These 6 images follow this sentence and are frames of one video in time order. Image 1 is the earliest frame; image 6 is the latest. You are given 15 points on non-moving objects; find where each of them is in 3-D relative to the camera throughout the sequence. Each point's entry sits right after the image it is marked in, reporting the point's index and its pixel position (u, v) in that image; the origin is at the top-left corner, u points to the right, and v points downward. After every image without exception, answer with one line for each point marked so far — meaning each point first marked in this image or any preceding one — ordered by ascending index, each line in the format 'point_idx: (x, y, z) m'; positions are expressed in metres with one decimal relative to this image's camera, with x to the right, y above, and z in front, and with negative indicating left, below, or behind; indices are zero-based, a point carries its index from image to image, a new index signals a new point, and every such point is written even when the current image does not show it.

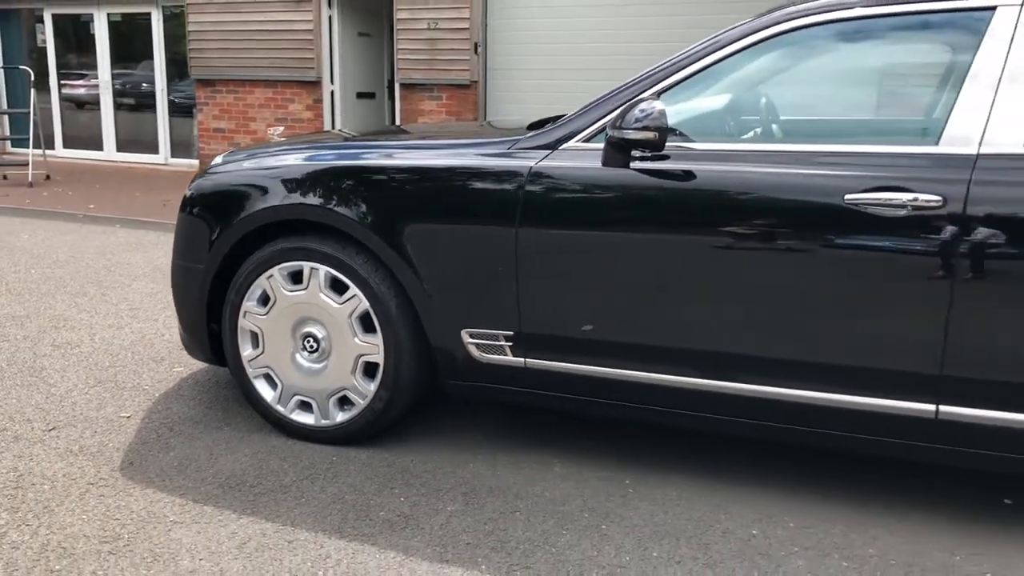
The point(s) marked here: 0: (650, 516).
0: (+0.4, -0.7, +3.0) m
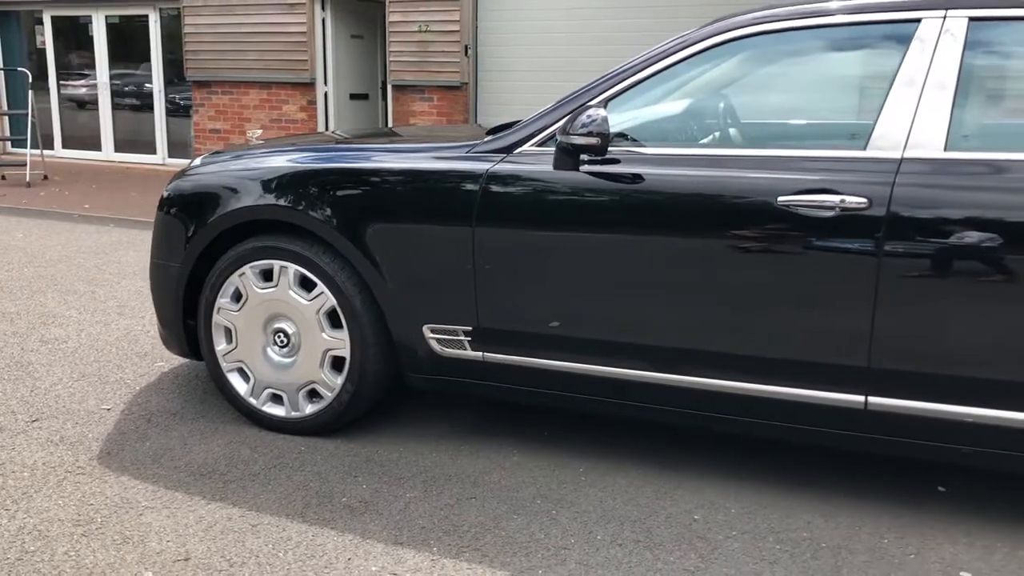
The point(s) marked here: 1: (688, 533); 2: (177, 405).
0: (+0.3, -0.7, +3.1) m
1: (+0.5, -0.8, +2.9) m
2: (-1.4, -0.5, +4.0) m
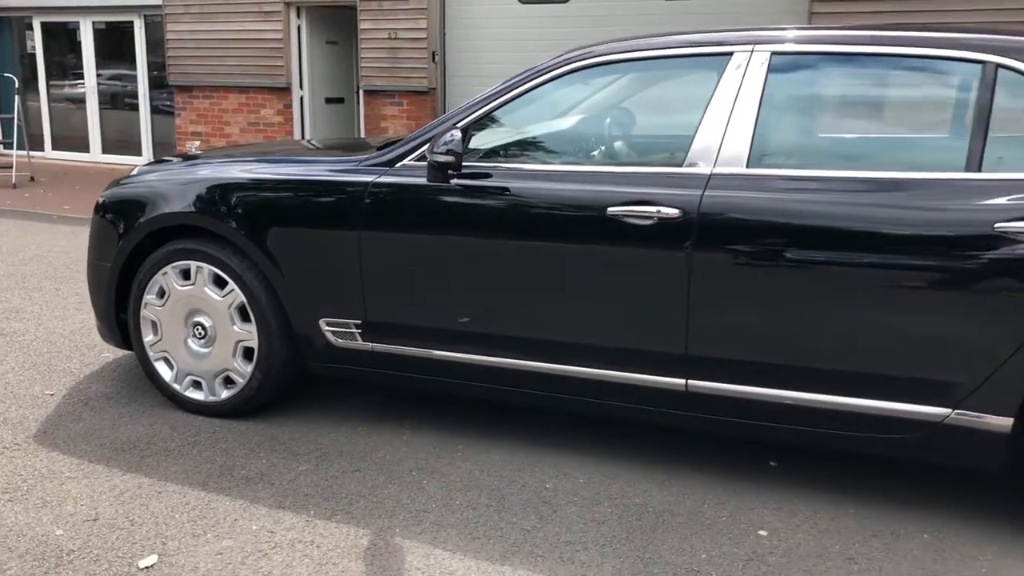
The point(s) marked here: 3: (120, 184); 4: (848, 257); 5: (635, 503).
0: (-0.2, -0.7, +3.6) m
1: (+0.1, -0.7, +3.4) m
2: (-1.9, -0.5, +4.4) m
3: (-1.8, +0.5, +4.3) m
4: (+1.1, +0.1, +3.0) m
5: (+0.4, -0.8, +3.3) m
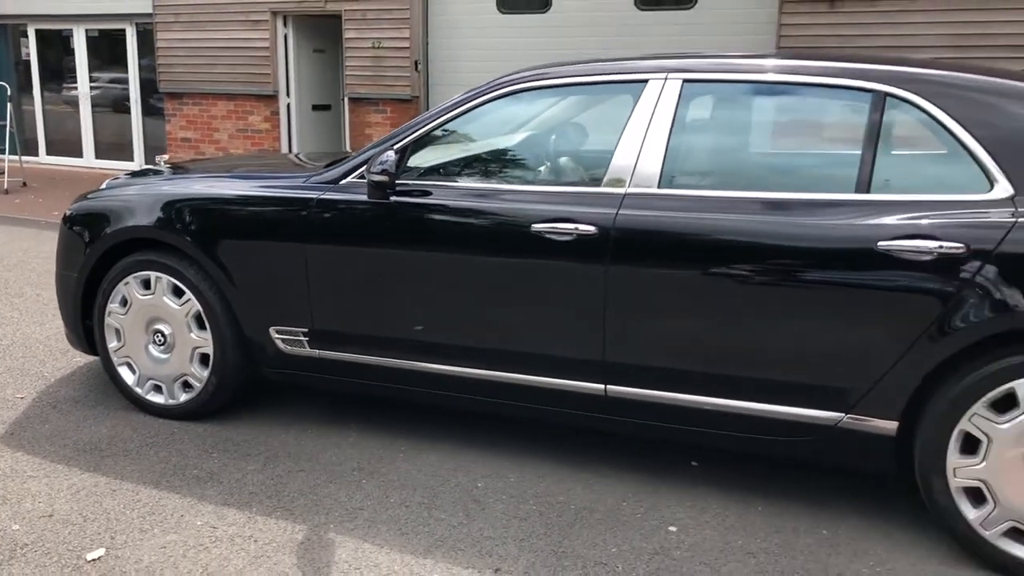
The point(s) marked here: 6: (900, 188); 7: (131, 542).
0: (-0.4, -0.7, +3.8) m
1: (-0.2, -0.8, +3.6) m
2: (-2.1, -0.5, +4.7) m
3: (-2.0, +0.4, +4.5) m
4: (+0.8, +0.1, +3.3) m
5: (+0.2, -0.8, +3.6) m
6: (+1.3, +0.3, +3.2) m
7: (-1.3, -0.9, +3.2) m
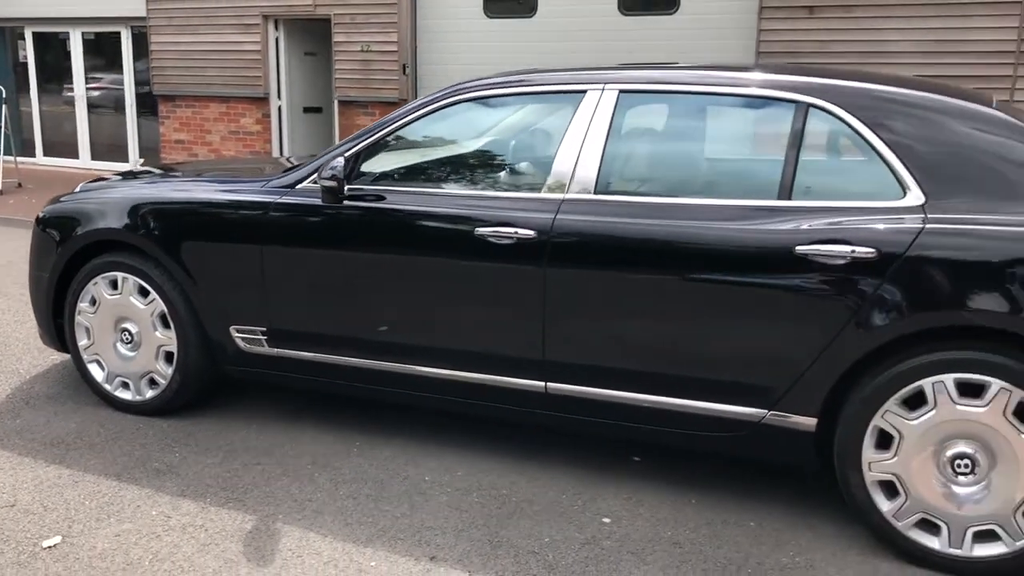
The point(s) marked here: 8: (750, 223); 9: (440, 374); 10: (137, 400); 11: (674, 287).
0: (-0.7, -0.7, +3.9) m
1: (-0.4, -0.8, +3.7) m
2: (-2.3, -0.5, +4.8) m
3: (-2.2, +0.4, +4.7) m
4: (+0.6, 0.0, +3.4) m
5: (0.0, -0.8, +3.7) m
6: (+1.1, +0.3, +3.3) m
7: (-1.5, -0.9, +3.4) m
8: (+0.8, +0.2, +3.3) m
9: (-0.3, -0.4, +3.9) m
10: (-1.8, -0.5, +4.4) m
11: (+0.6, 0.0, +3.4) m
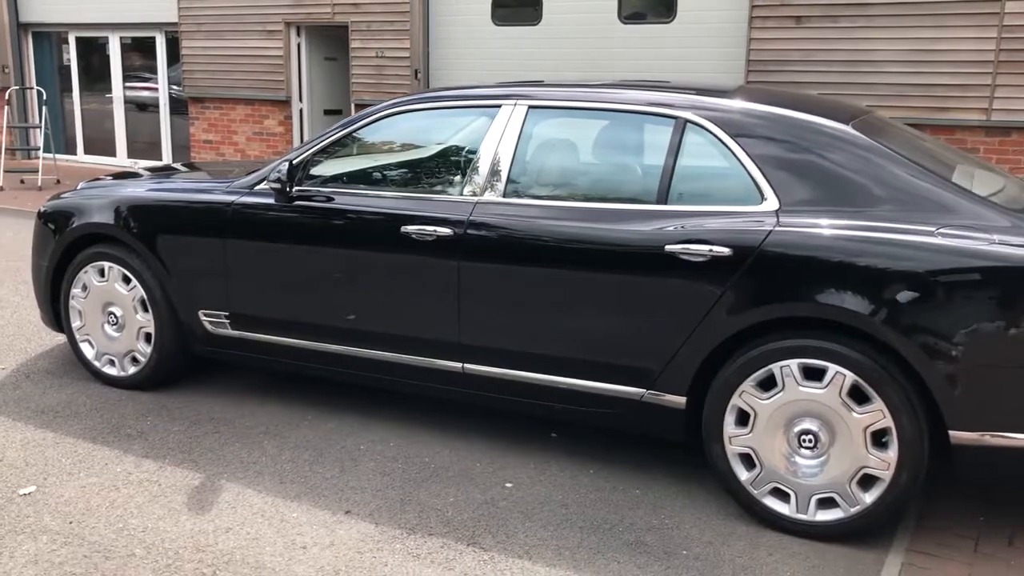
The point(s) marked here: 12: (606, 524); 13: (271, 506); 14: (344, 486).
0: (-1.0, -0.7, +4.4) m
1: (-0.7, -0.8, +4.2) m
2: (-2.6, -0.5, +5.4) m
3: (-2.5, +0.5, +5.2) m
4: (+0.2, +0.1, +3.9) m
5: (-0.4, -0.8, +4.2) m
6: (+0.7, +0.3, +3.7) m
7: (-1.9, -0.8, +3.9) m
8: (+0.5, +0.3, +3.8) m
9: (-0.6, -0.3, +4.4) m
10: (-2.1, -0.5, +5.0) m
11: (+0.2, 0.0, +3.9) m
12: (+0.4, -0.9, +3.6) m
13: (-1.0, -0.9, +3.8) m
14: (-0.7, -0.8, +3.9) m
